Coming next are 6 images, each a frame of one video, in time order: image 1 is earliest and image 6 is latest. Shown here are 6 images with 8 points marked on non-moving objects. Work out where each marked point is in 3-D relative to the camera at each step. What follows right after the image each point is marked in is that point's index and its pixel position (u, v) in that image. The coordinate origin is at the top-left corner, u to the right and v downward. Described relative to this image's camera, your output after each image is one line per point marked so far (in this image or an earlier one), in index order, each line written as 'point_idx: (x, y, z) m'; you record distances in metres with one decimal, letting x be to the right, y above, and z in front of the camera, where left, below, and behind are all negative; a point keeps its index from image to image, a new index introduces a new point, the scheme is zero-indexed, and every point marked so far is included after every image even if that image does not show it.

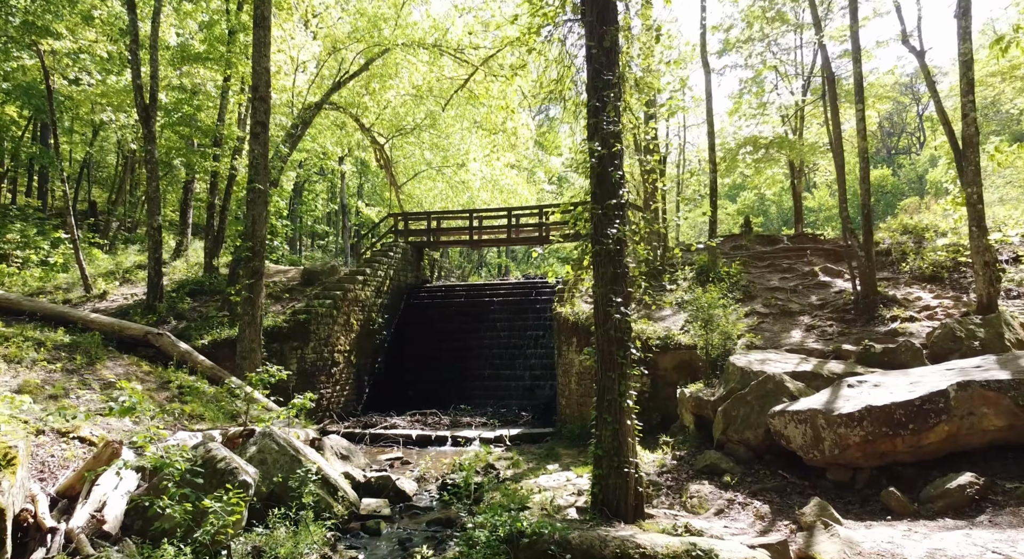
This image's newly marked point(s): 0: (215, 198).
0: (-6.6, +1.8, +15.4) m
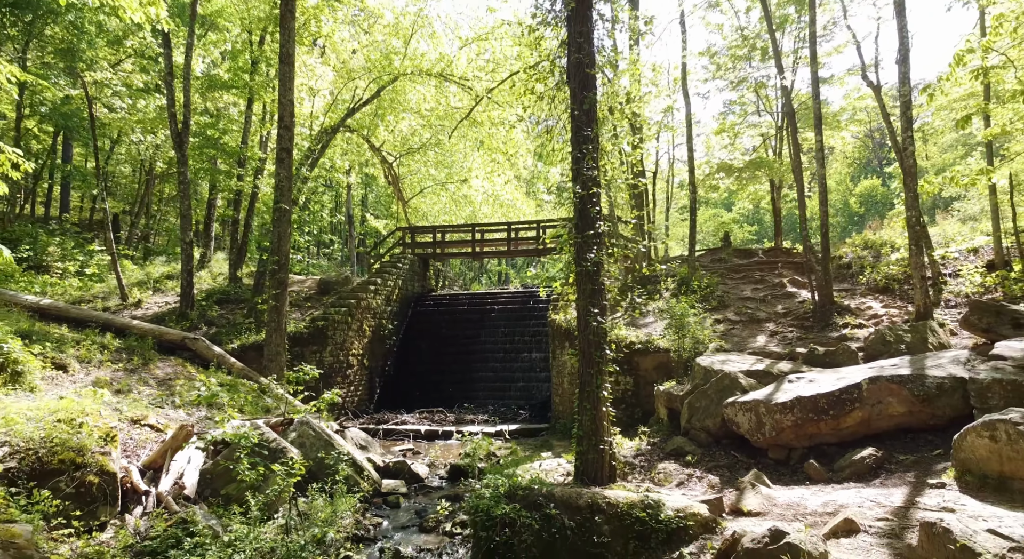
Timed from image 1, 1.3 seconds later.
0: (-6.7, +1.6, +16.7) m
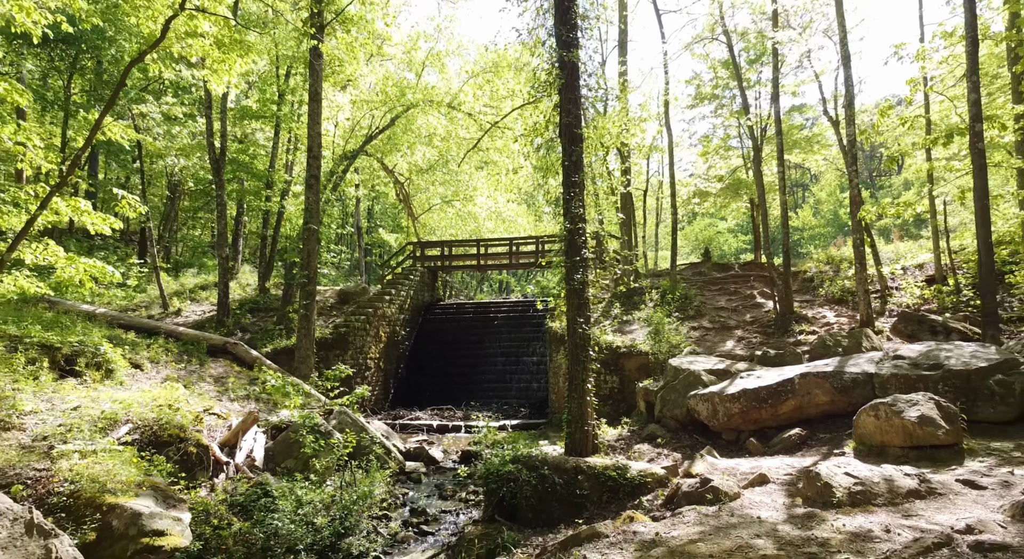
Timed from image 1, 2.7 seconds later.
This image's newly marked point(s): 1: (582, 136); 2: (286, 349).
0: (-6.6, +1.3, +18.4) m
1: (+0.9, +1.8, +8.7) m
2: (-4.8, -1.5, +14.5) m
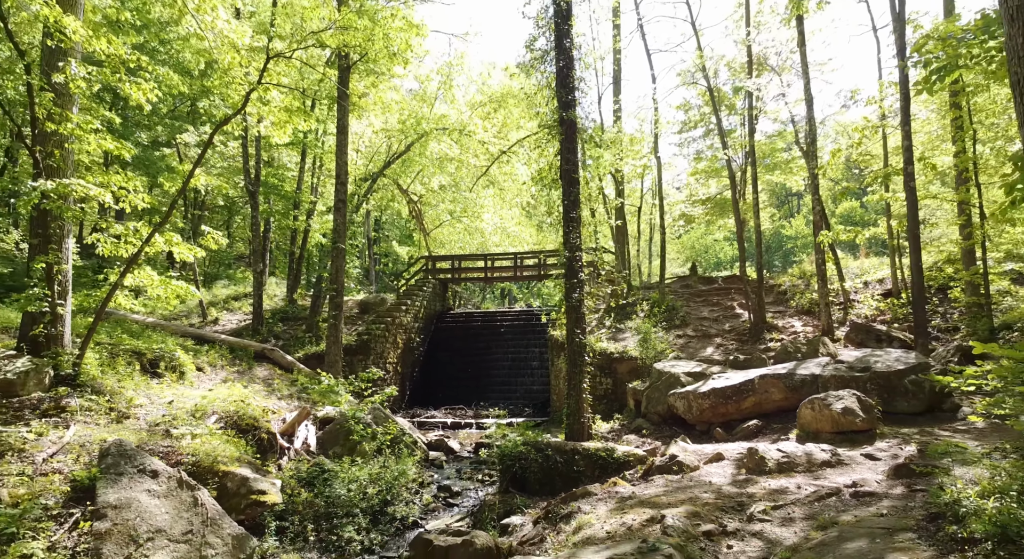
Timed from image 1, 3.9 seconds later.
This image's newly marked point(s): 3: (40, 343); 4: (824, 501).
0: (-6.5, +1.0, +20.2) m
1: (+1.0, +1.6, +10.5) m
2: (-4.6, -1.8, +16.2) m
3: (-5.8, -0.8, +8.5) m
4: (+2.7, -1.9, +5.8) m
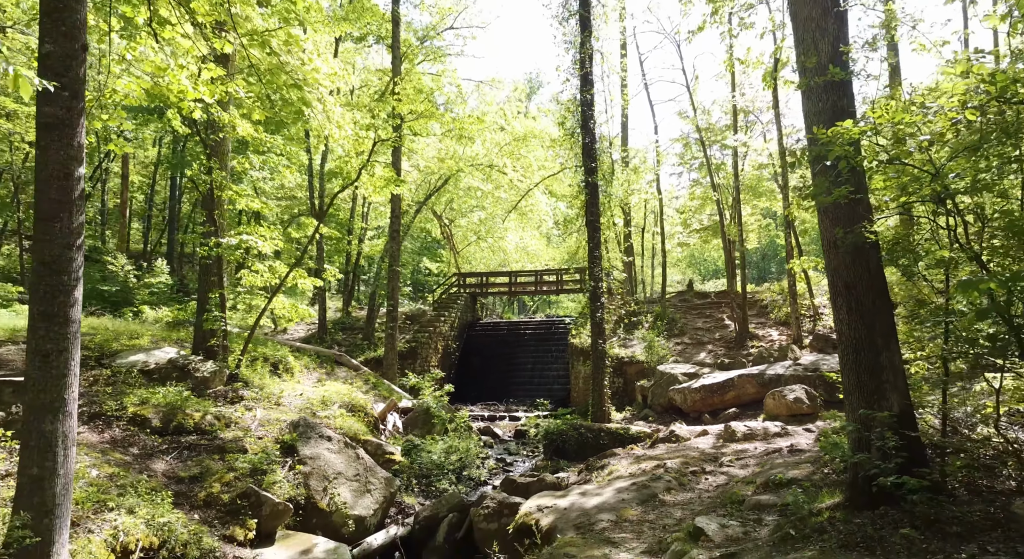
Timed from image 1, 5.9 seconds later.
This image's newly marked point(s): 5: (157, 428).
0: (-5.7, +0.5, +23.4) m
1: (+1.7, +1.1, +13.7) m
2: (-3.9, -2.2, +19.5) m
3: (-5.1, -1.2, +11.8) m
4: (+3.4, -2.3, +9.0) m
5: (-4.5, -1.9, +8.7) m
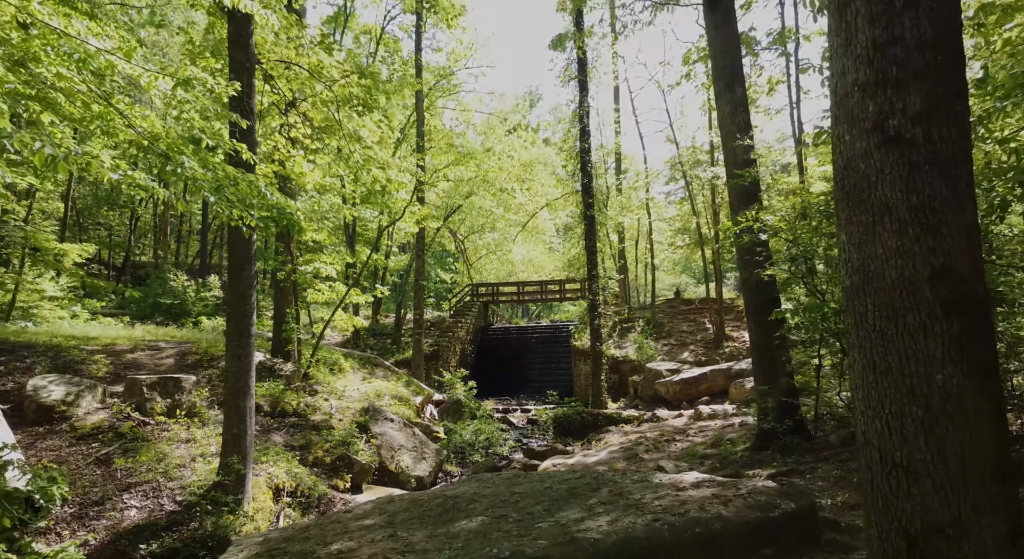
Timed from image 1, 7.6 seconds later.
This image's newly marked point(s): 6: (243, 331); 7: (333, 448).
0: (-5.4, +0.1, +26.4) m
1: (+2.0, +0.8, +16.7) m
2: (-3.5, -2.6, +22.4) m
3: (-4.8, -1.6, +14.7) m
4: (+3.7, -2.6, +12.0) m
5: (-4.1, -2.2, +11.7) m
6: (-3.3, -0.6, +8.4) m
7: (-2.9, -2.7, +11.1) m
